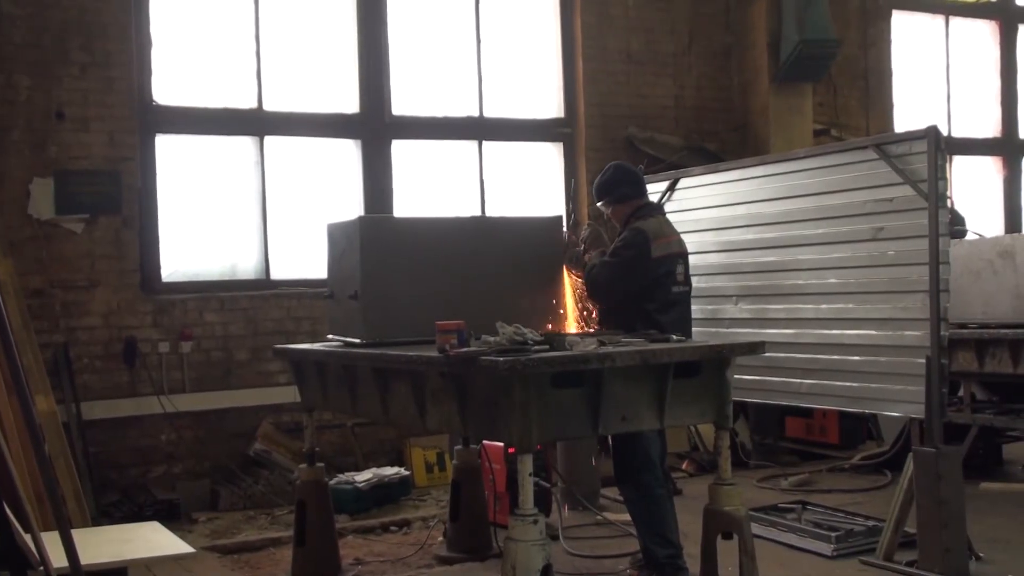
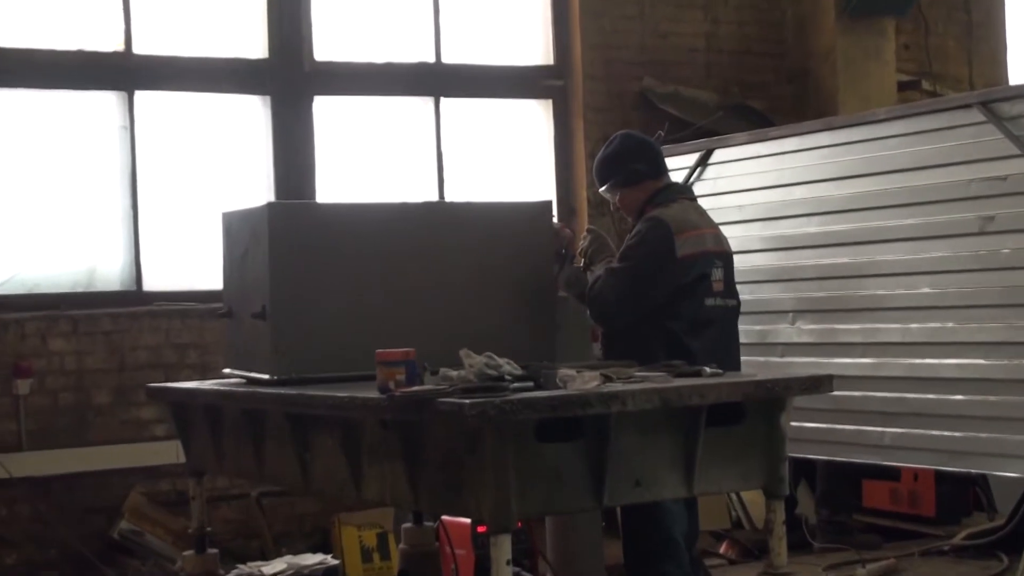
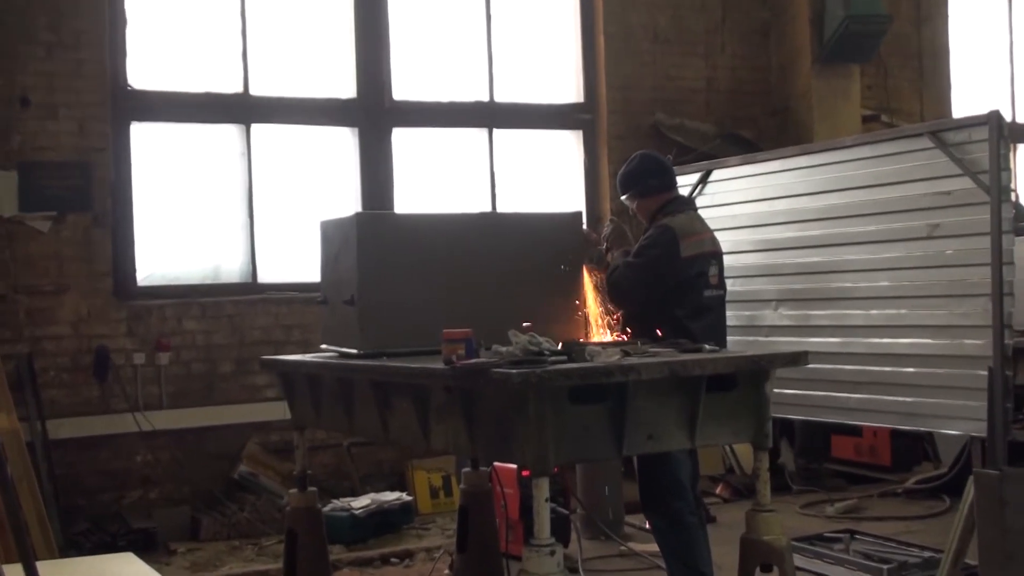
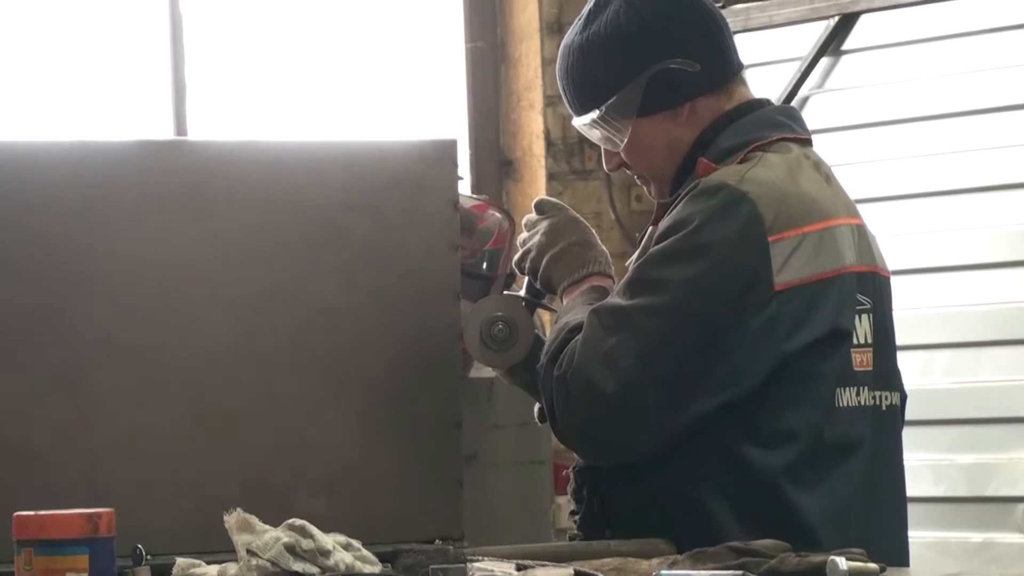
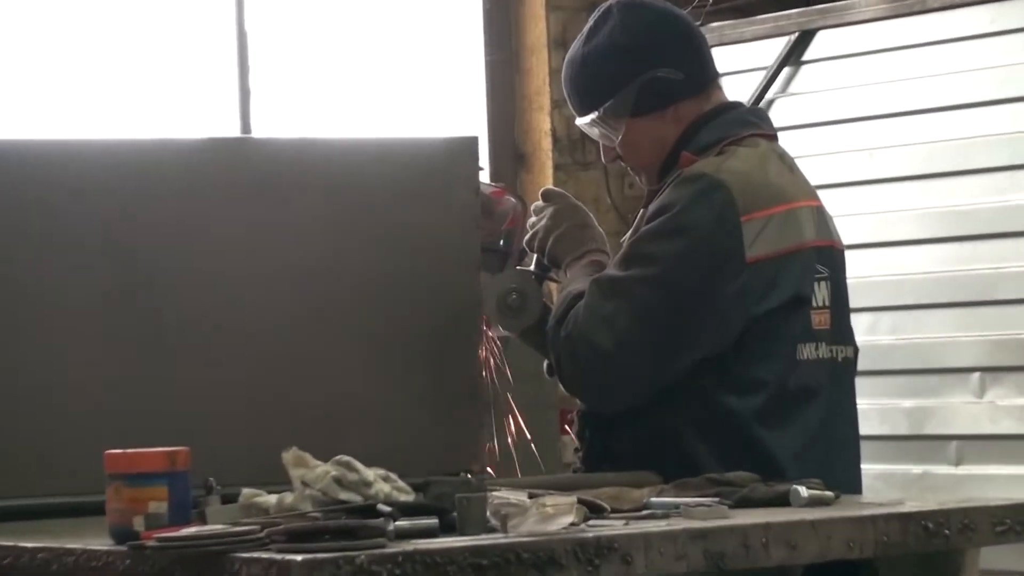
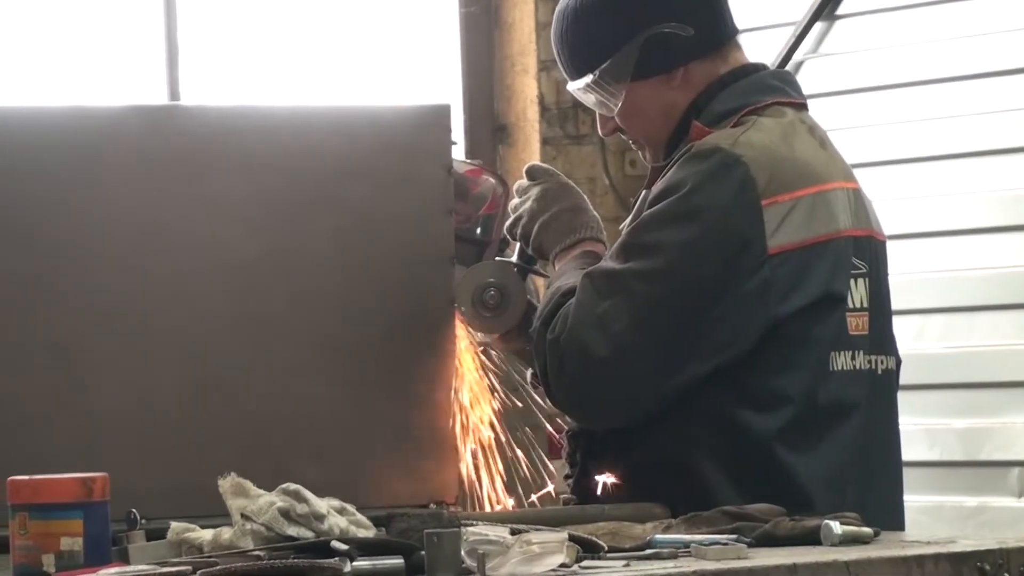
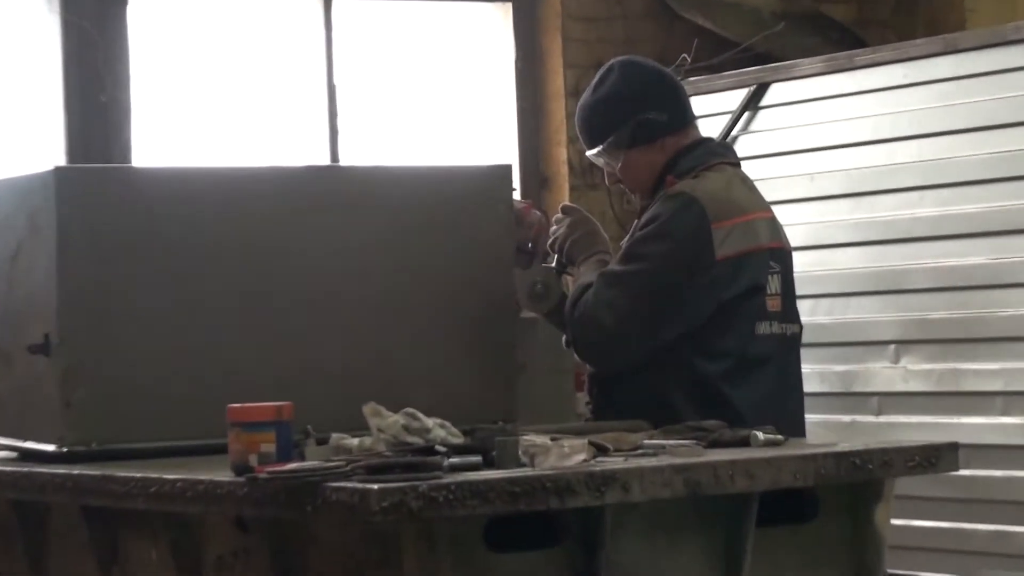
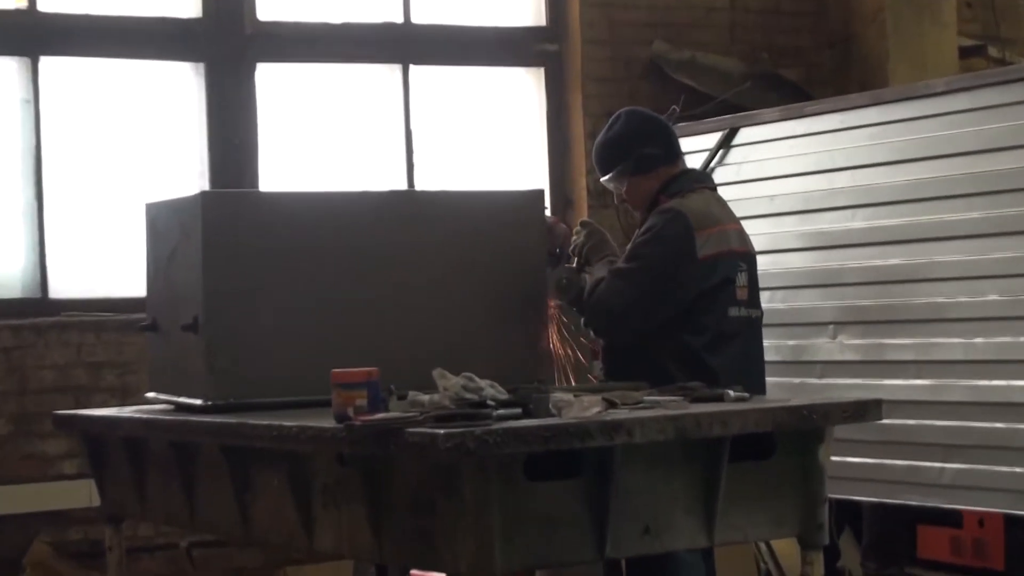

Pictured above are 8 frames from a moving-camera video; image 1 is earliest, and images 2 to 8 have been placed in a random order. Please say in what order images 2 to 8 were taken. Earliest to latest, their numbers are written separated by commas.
3, 2, 8, 7, 5, 6, 4
